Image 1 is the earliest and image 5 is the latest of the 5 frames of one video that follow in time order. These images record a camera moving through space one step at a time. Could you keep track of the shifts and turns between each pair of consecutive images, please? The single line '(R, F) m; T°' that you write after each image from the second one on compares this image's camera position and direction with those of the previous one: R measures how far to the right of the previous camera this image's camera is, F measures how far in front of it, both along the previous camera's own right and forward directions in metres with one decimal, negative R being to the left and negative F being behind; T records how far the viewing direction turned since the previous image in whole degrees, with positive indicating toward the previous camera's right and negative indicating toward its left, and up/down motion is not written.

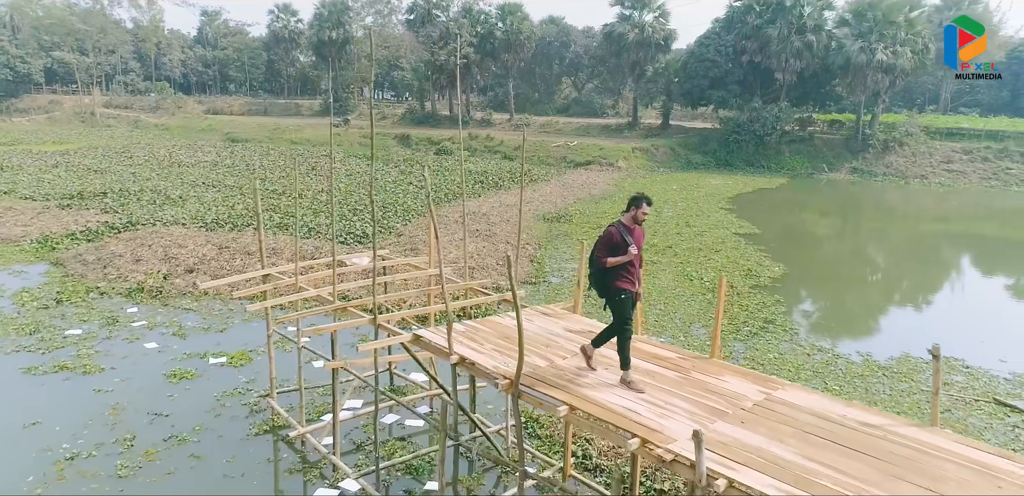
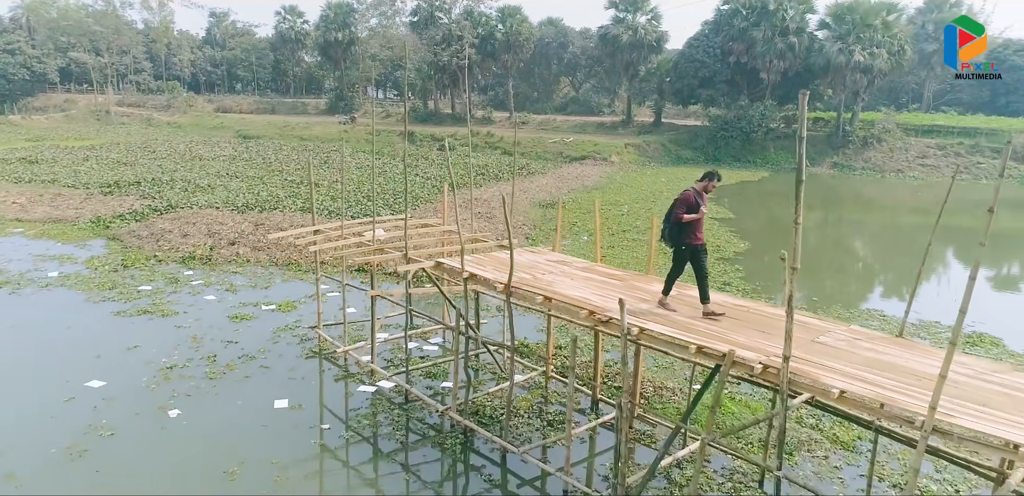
(+0.1, -2.2) m; 0°
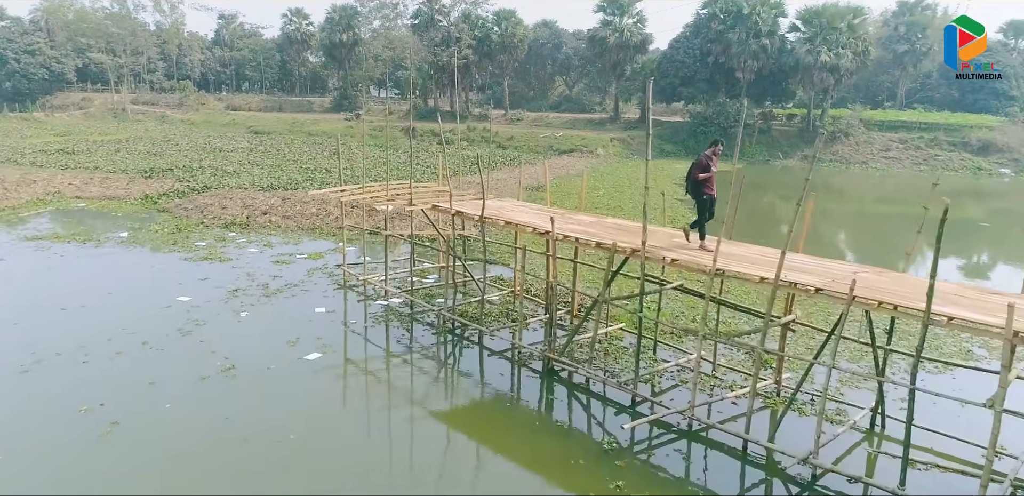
(+0.4, -3.1) m; 0°
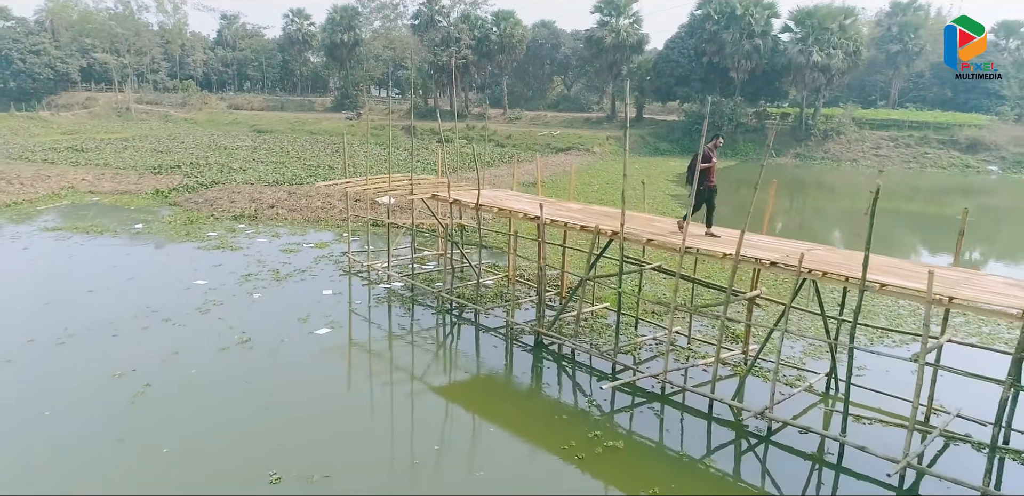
(+0.1, -0.9) m; 0°
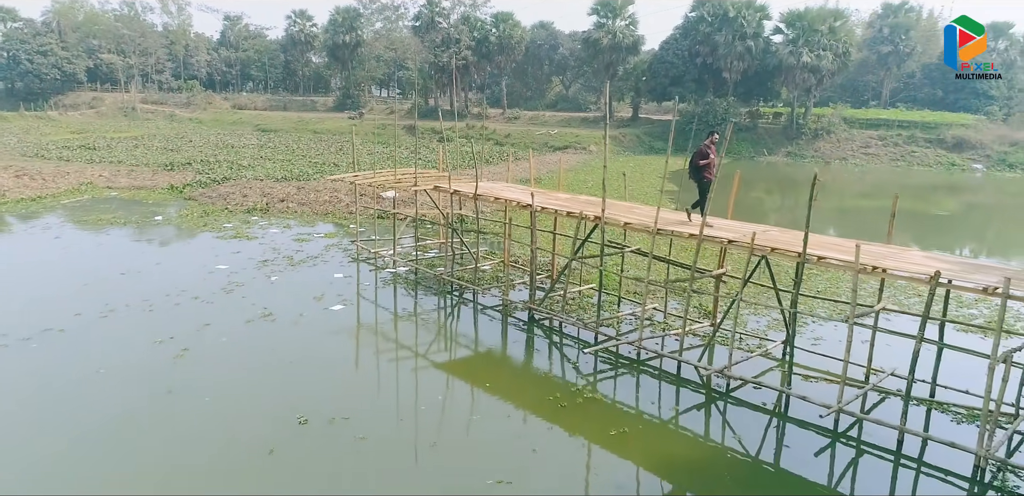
(+0.1, -1.2) m; 0°
